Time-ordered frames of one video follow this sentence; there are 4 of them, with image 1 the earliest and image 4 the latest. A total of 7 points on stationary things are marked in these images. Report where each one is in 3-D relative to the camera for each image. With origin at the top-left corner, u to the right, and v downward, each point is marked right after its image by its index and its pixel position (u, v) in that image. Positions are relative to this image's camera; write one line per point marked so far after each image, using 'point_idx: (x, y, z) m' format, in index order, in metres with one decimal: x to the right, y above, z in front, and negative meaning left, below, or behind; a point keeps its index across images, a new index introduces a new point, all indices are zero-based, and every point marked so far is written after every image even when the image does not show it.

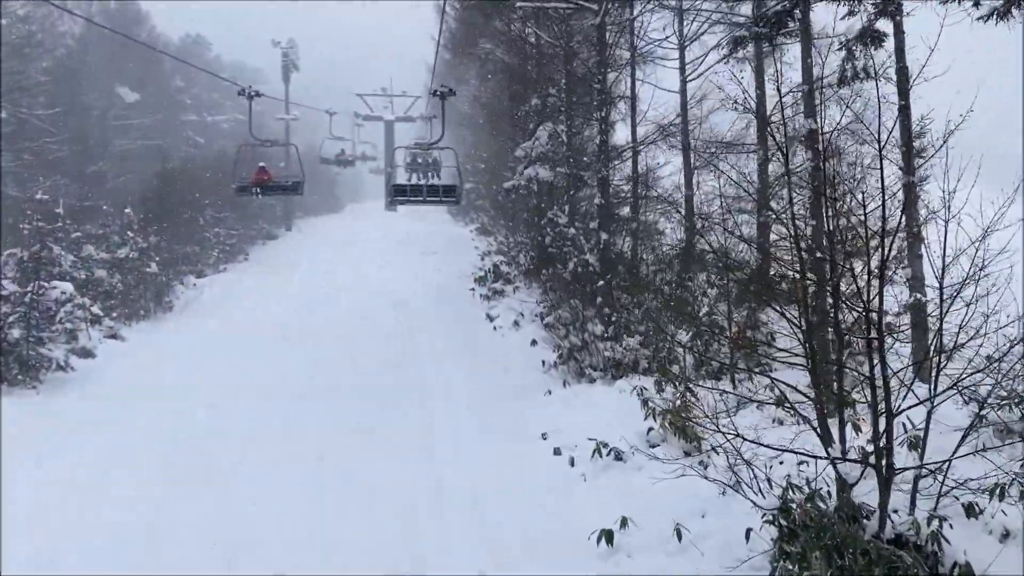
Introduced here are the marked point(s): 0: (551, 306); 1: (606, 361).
0: (+0.5, -0.2, +10.3) m
1: (+0.9, -0.7, +8.0) m
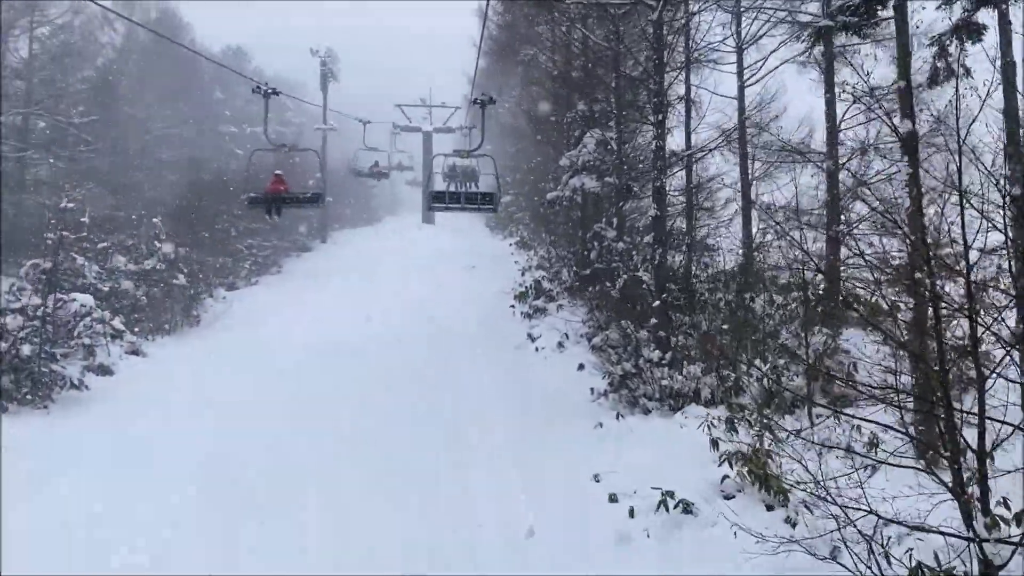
0: (+1.0, -0.4, +9.5) m
1: (+1.3, -0.9, +7.2) m
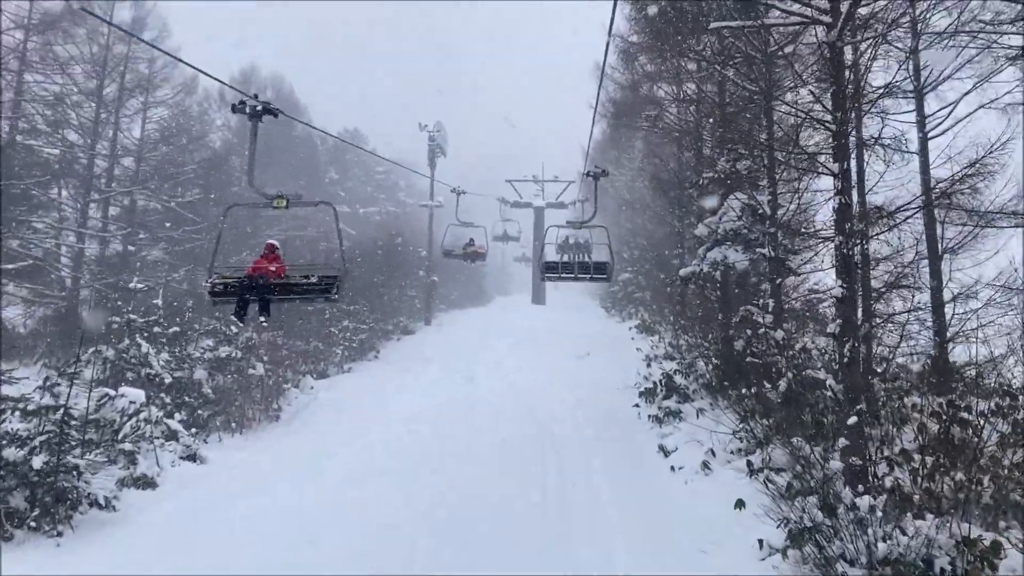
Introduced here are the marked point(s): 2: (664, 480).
0: (+2.1, -1.3, +7.3) m
1: (+2.1, -1.6, +5.0) m
2: (+1.4, -1.7, +7.8) m
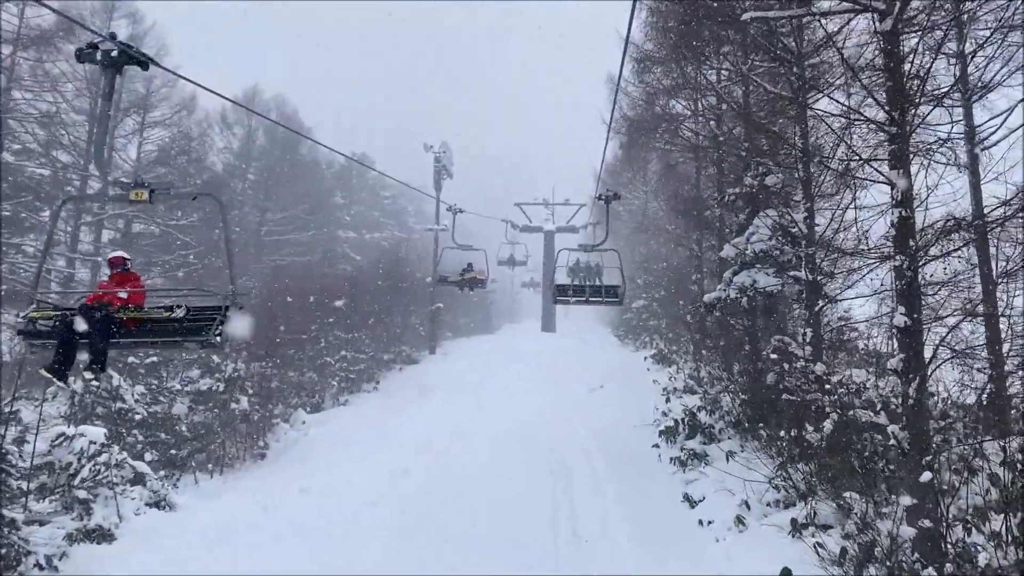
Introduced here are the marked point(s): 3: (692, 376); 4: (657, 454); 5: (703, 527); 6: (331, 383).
0: (+2.2, -1.5, +6.3) m
1: (+2.1, -1.7, +4.0) m
2: (+1.4, -2.0, +6.8) m
3: (+2.5, -1.2, +11.7) m
4: (+1.6, -1.9, +9.7) m
5: (+1.5, -1.9, +6.9) m
6: (-3.3, -1.7, +15.9) m
